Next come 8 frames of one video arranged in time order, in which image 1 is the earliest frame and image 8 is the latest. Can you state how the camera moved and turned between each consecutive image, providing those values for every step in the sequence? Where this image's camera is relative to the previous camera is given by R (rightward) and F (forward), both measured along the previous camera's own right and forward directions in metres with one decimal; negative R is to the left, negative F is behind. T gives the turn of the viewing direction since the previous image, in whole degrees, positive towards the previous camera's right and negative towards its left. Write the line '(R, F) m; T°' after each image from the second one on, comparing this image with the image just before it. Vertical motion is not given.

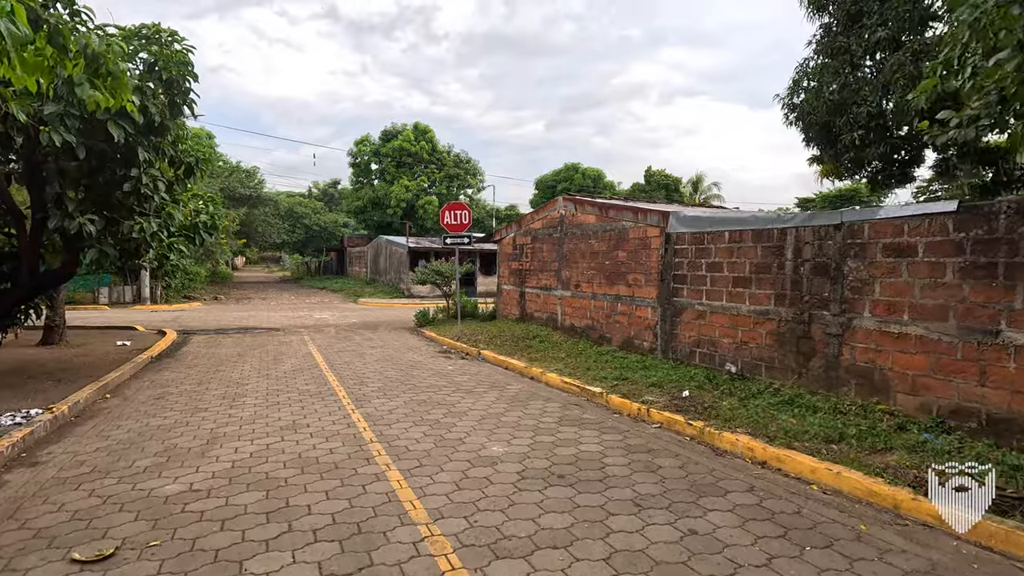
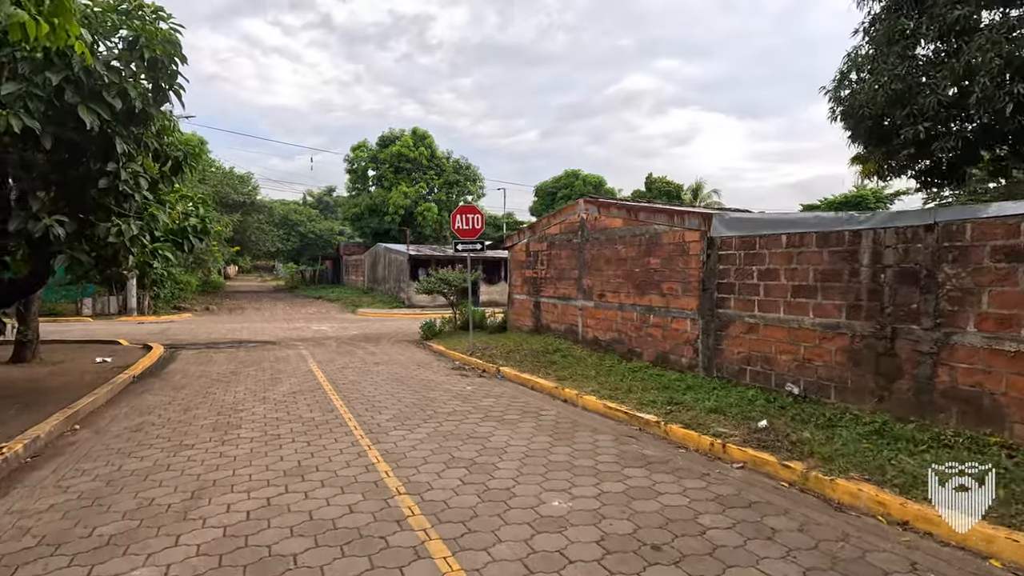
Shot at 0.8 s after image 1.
(-0.4, +0.8) m; +1°
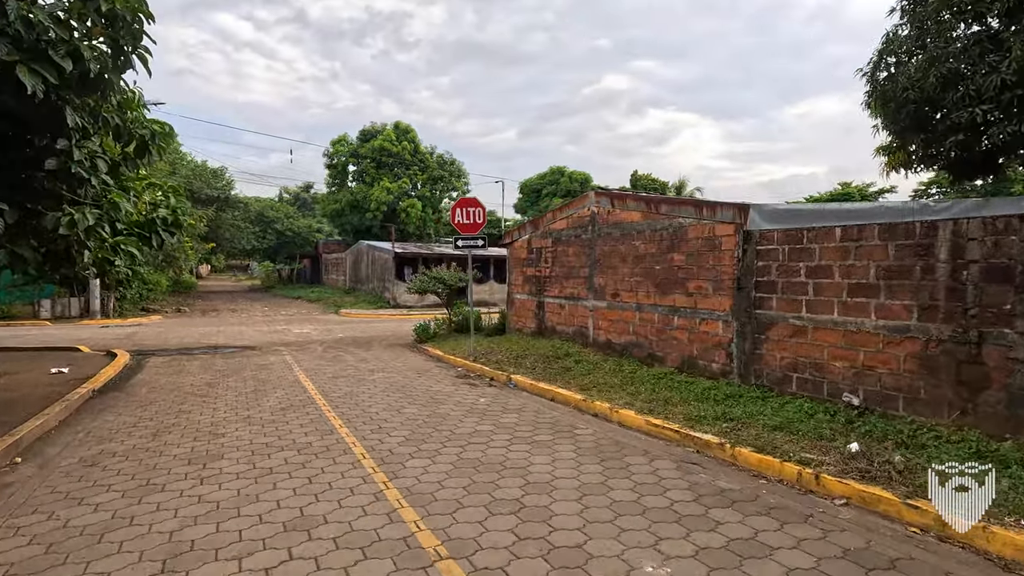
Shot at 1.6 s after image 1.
(-0.5, +0.8) m; +2°
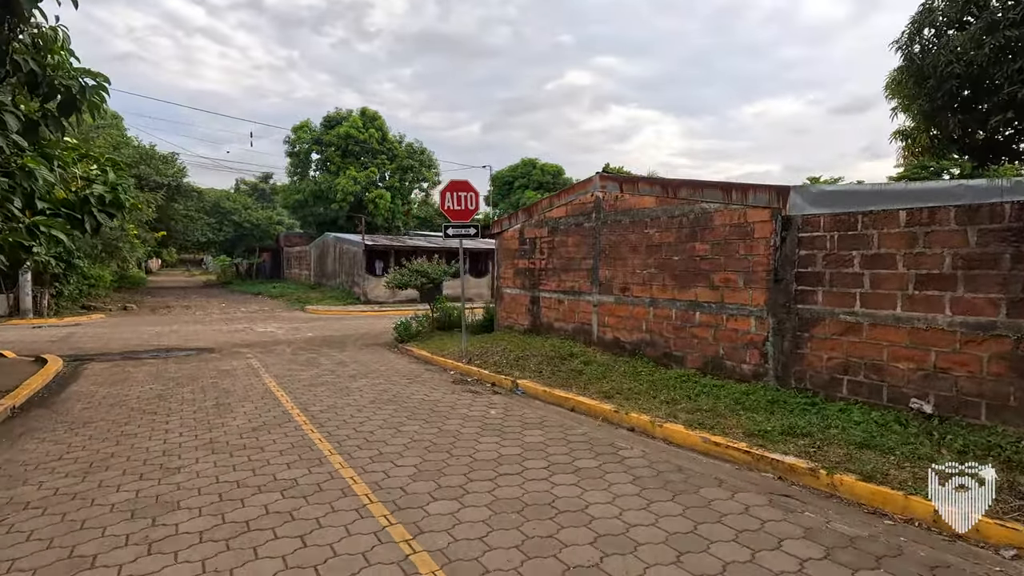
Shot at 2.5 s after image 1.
(-0.5, +0.9) m; +4°
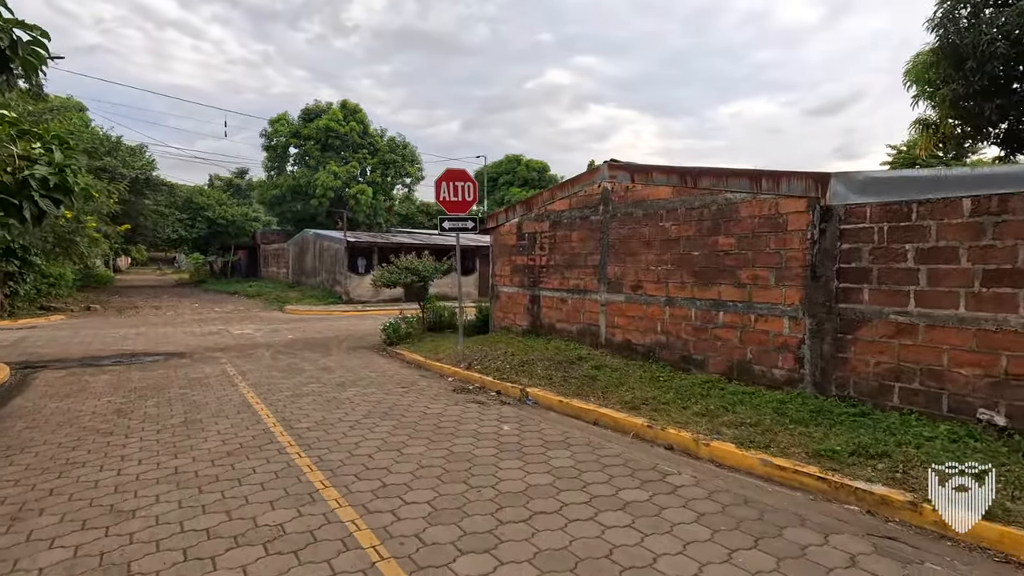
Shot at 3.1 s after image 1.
(-0.3, +0.7) m; +2°
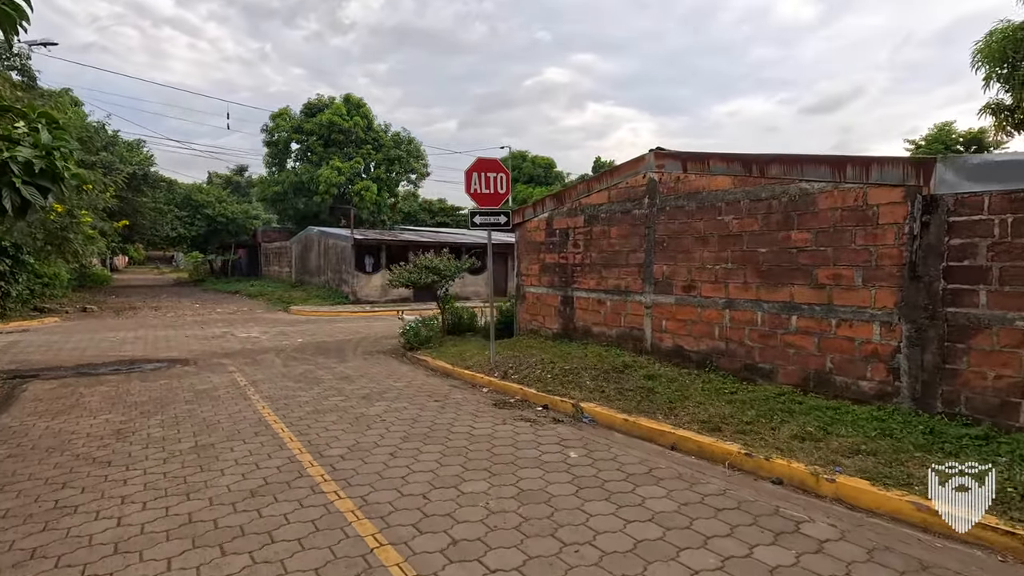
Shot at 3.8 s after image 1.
(-0.5, +0.7) m; 0°
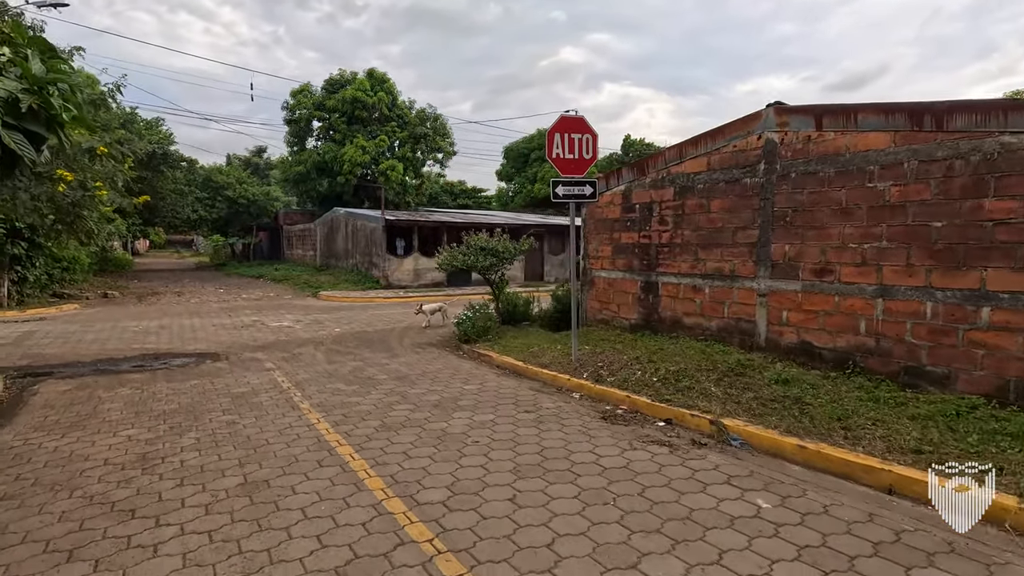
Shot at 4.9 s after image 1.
(-0.8, +1.1) m; -2°
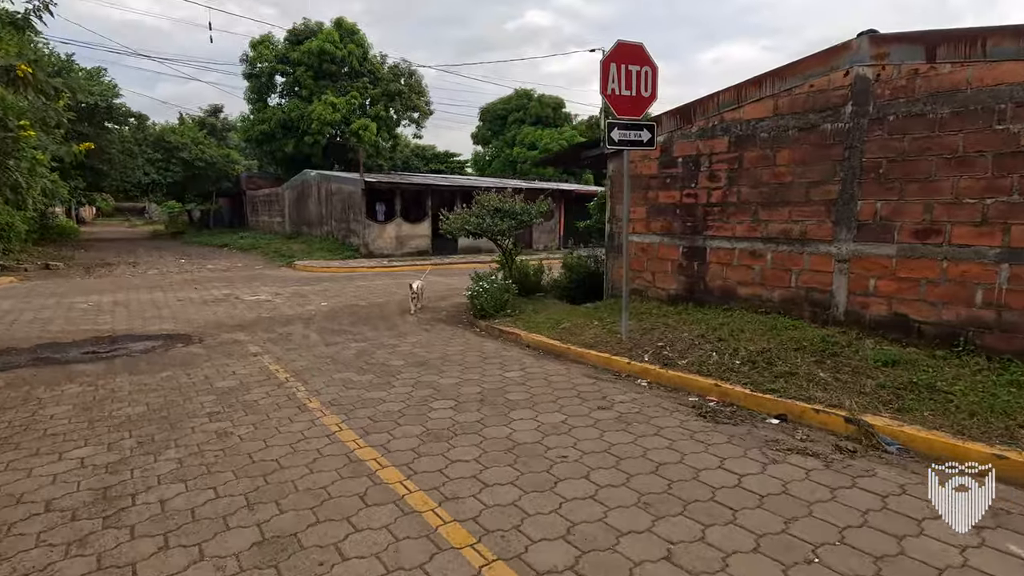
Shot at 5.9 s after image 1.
(-0.7, +1.0) m; +4°
